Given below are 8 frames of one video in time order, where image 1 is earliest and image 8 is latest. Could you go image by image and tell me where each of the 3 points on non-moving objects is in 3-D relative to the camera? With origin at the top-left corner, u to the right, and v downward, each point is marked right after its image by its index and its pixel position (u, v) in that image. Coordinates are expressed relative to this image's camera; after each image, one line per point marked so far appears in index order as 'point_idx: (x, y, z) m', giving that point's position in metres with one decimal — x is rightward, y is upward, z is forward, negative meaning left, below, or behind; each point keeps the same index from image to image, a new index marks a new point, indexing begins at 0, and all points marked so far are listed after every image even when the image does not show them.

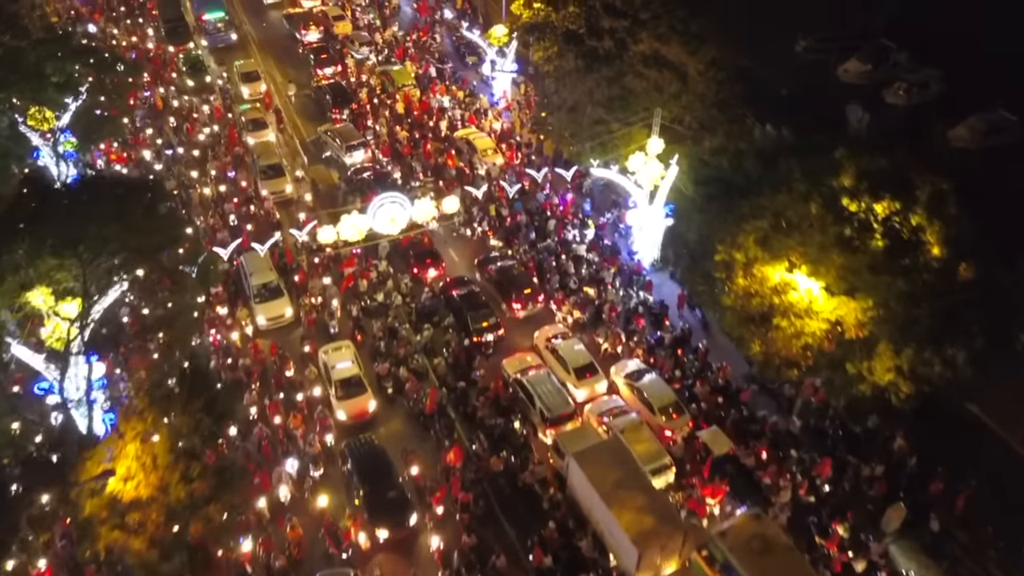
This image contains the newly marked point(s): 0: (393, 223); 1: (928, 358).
0: (-2.3, +1.2, +15.2) m
1: (+5.5, -0.8, +10.6) m
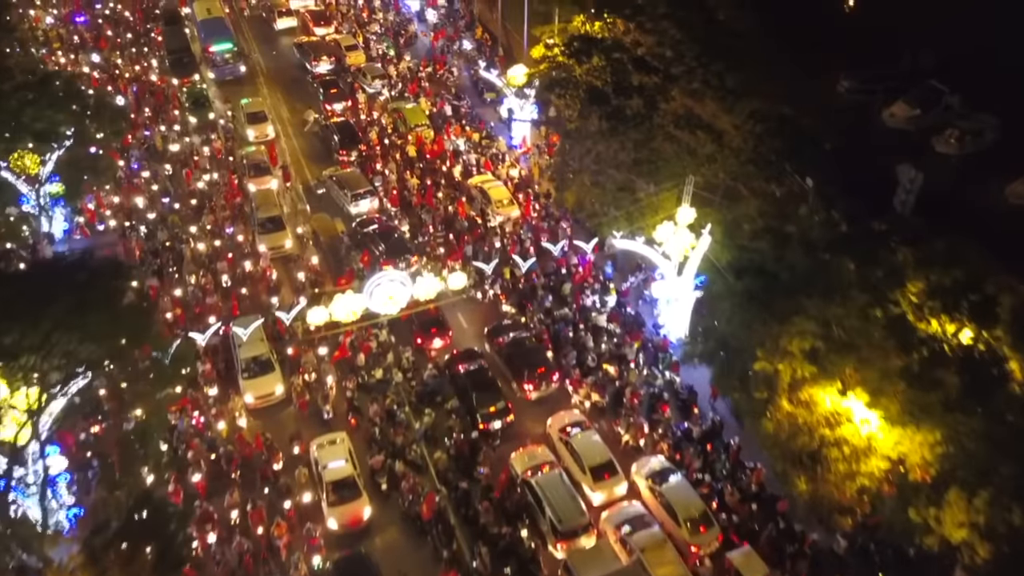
0: (-2.1, -0.3, +13.7) m
1: (+5.5, -2.5, +8.9) m
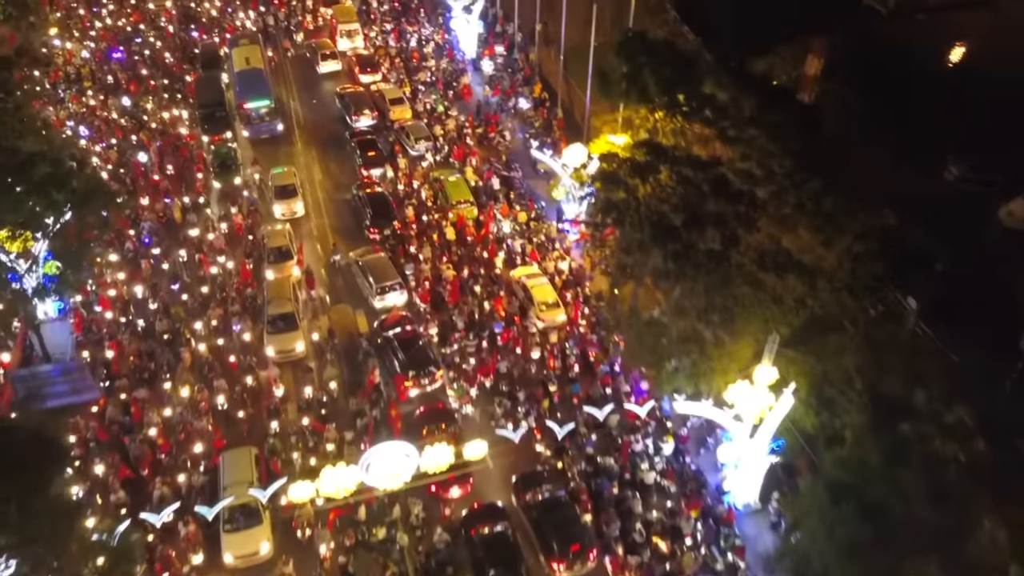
0: (-1.7, -2.7, +11.2) m
1: (+5.4, -5.3, +5.8) m
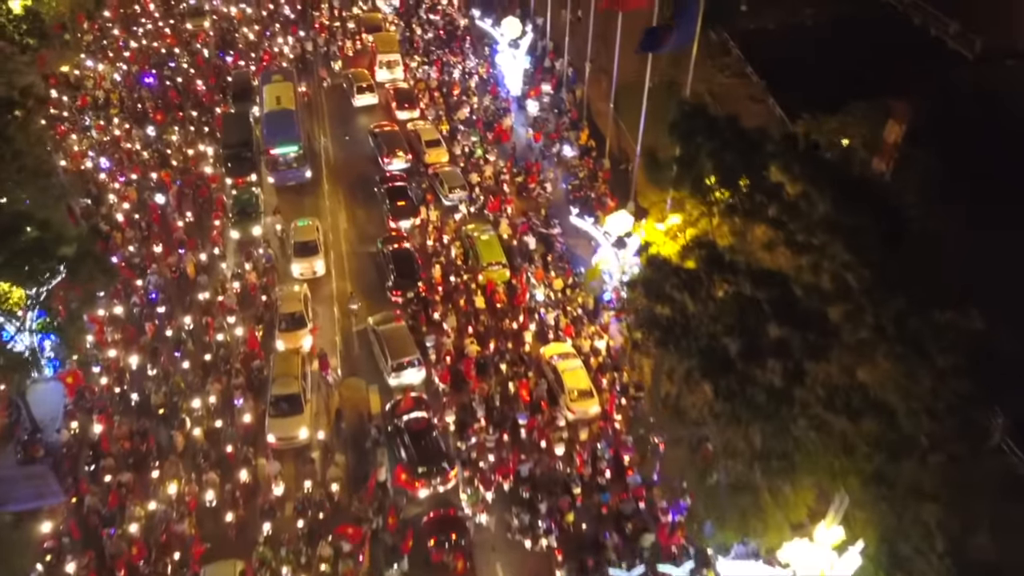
0: (-1.6, -4.3, +9.5) m
1: (+5.1, -7.3, +3.8) m
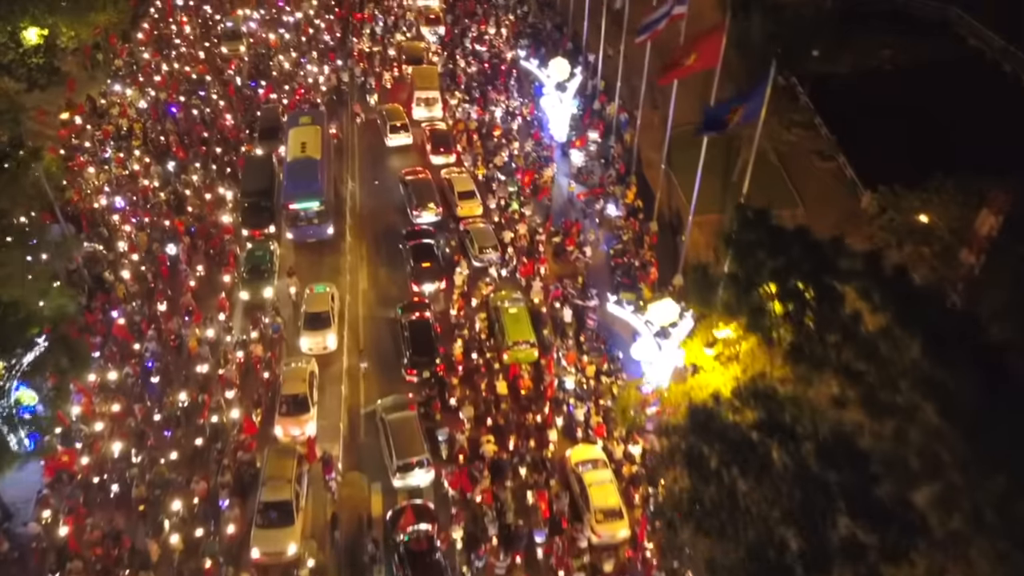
0: (-1.7, -6.0, +7.7) m
1: (+4.4, -9.3, +1.6) m
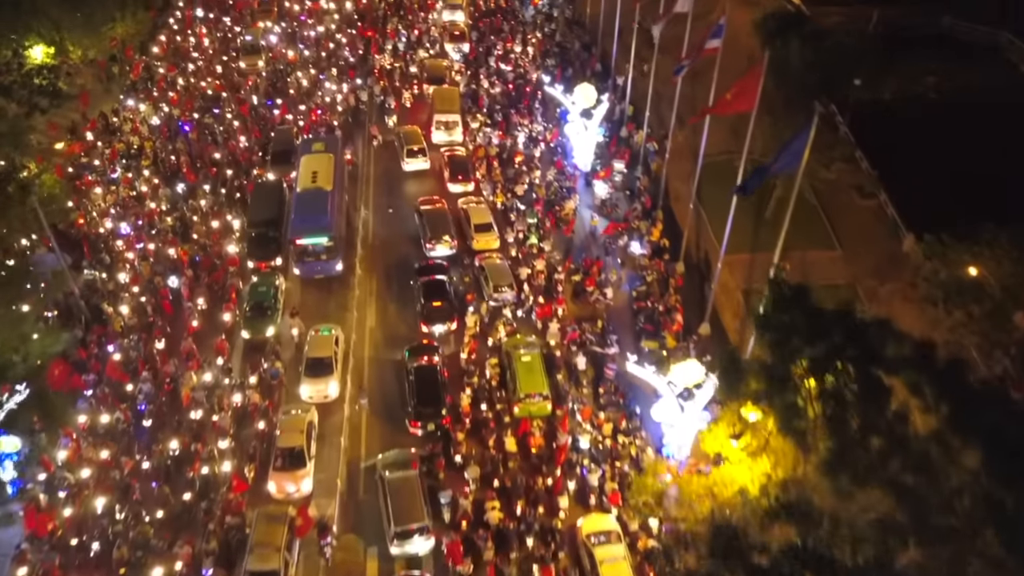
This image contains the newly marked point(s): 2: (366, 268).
0: (-1.9, -6.9, +6.8) m
1: (+3.9, -10.3, +0.5) m
2: (-3.6, +0.5, +19.7) m
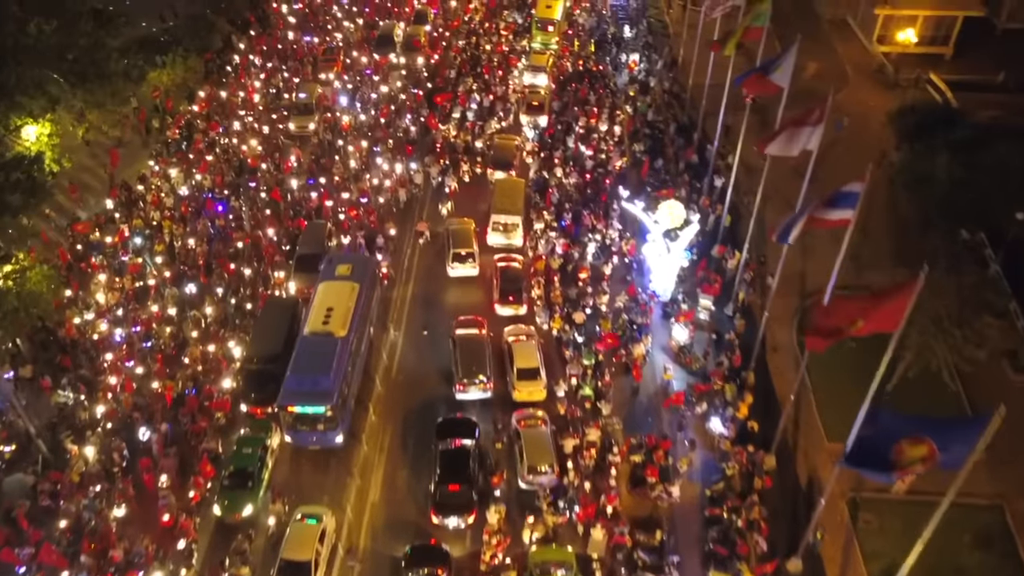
0: (-3.1, -10.0, +3.3) m
1: (+1.7, -13.9, -3.5) m
2: (-2.6, -2.6, +16.4) m
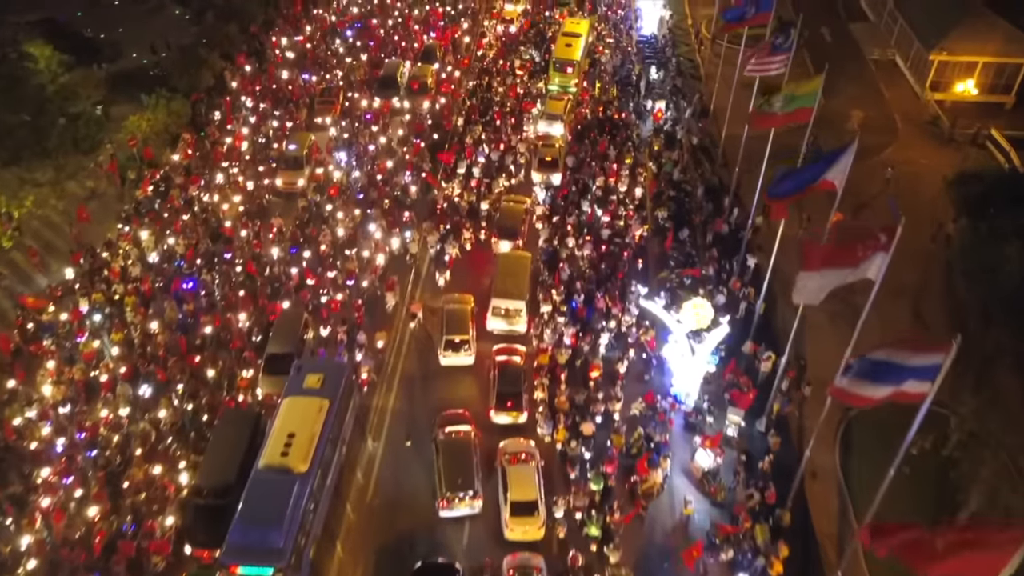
0: (-3.8, -12.0, +1.1) m
1: (+0.7, -16.1, -5.9) m
2: (-2.8, -4.7, +14.1) m
